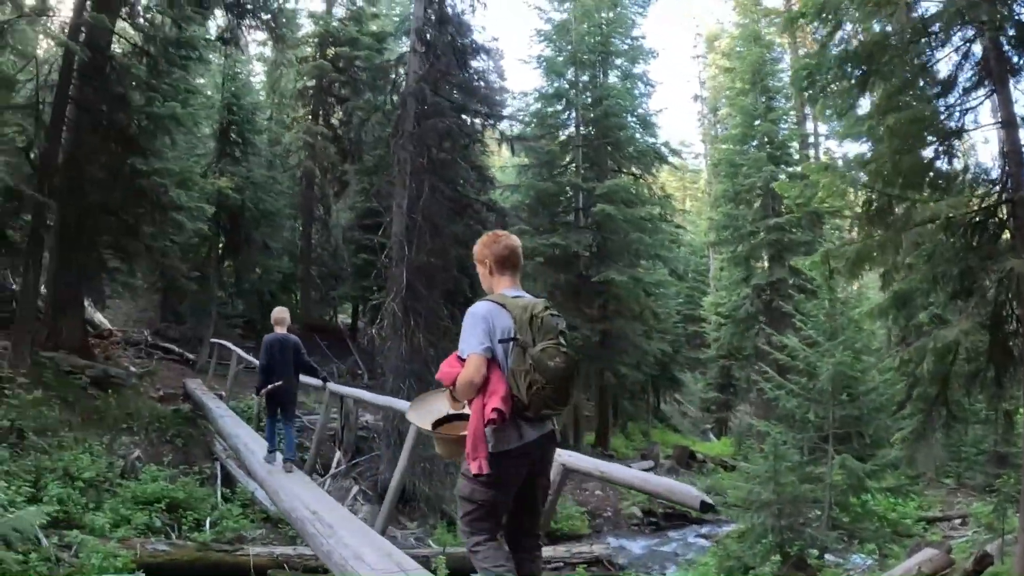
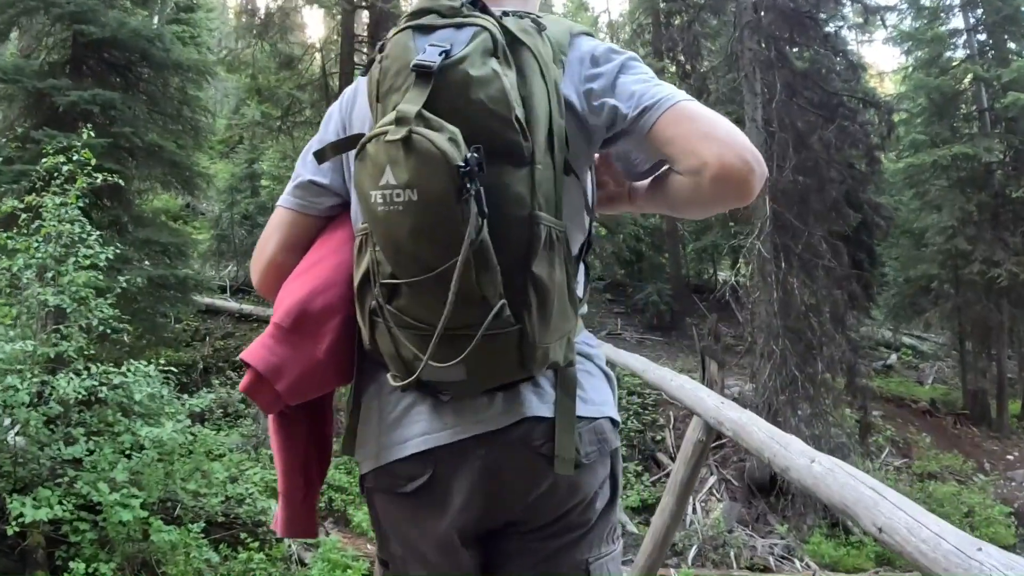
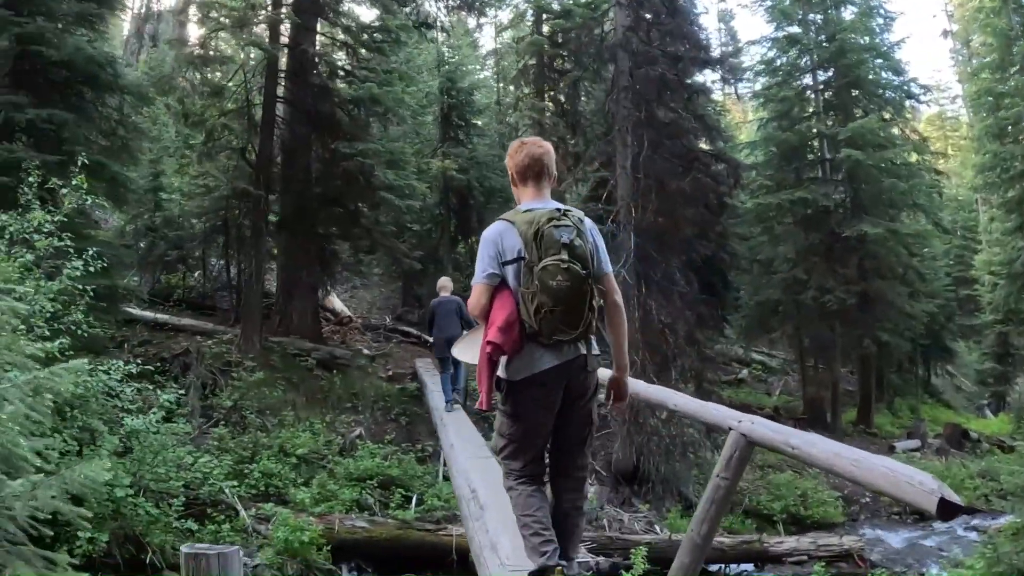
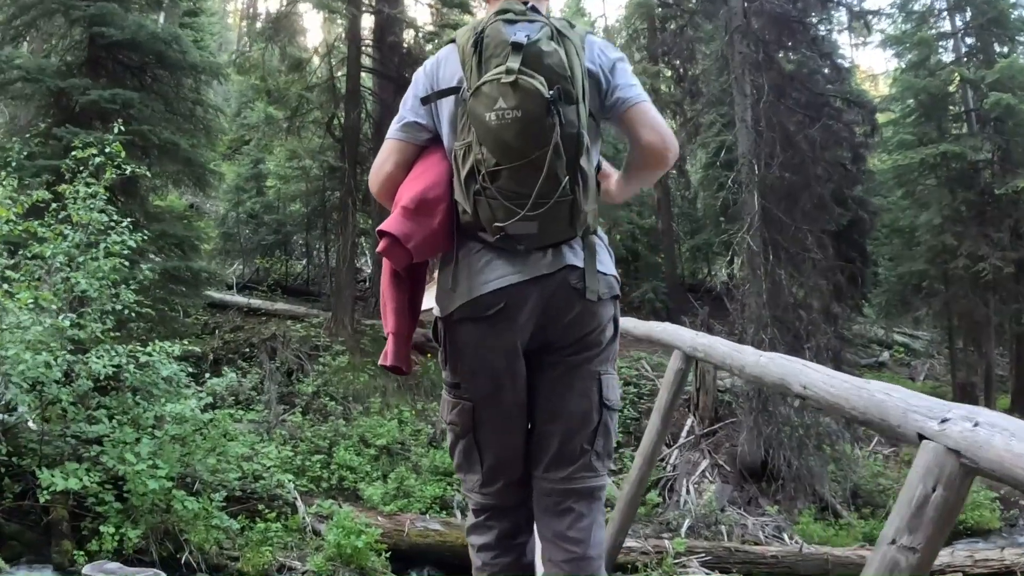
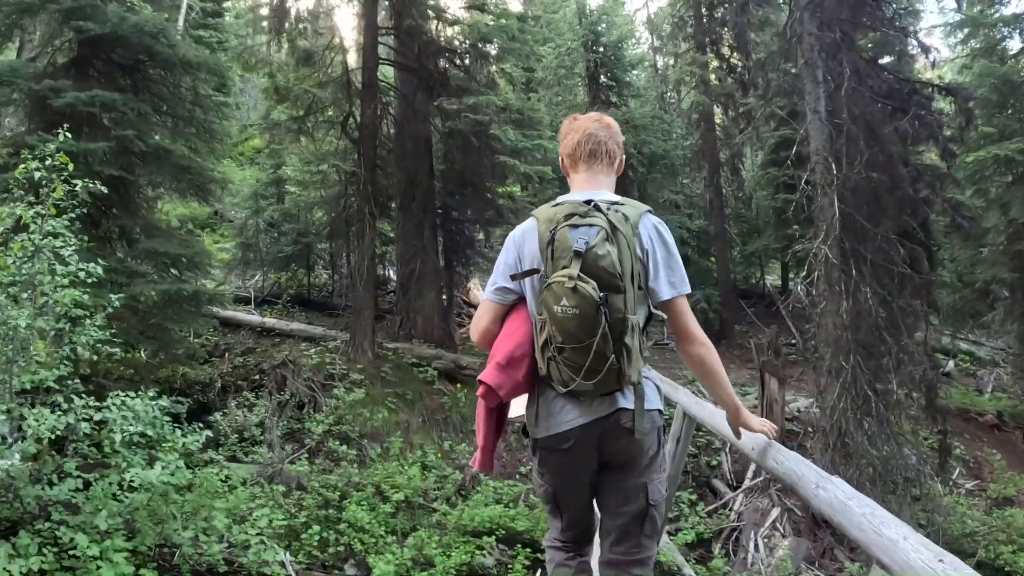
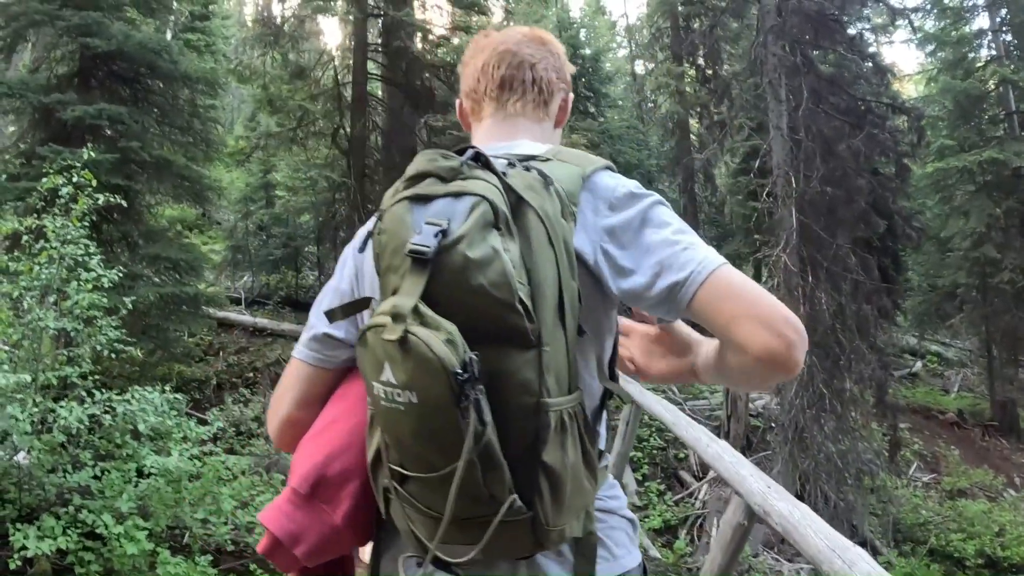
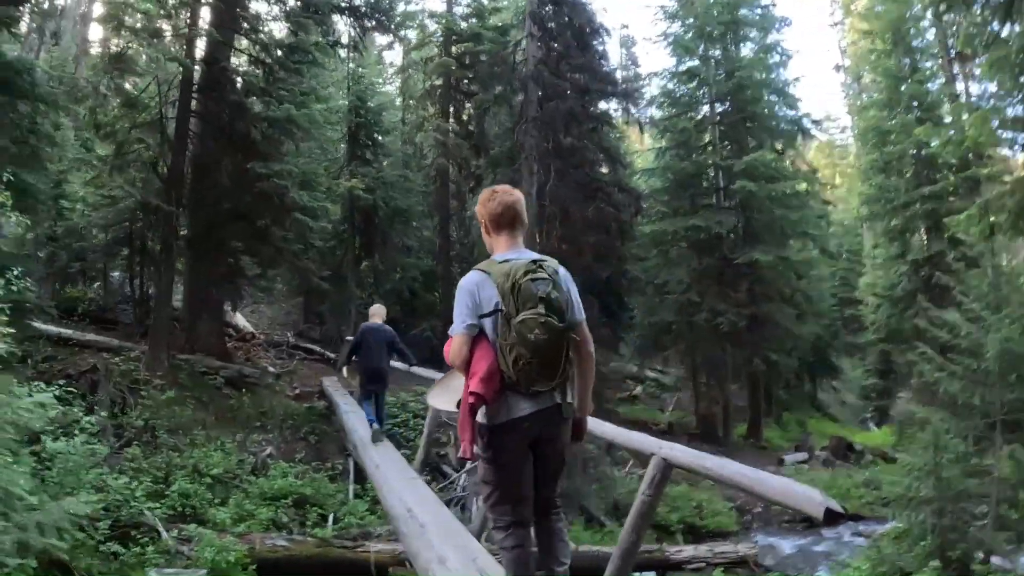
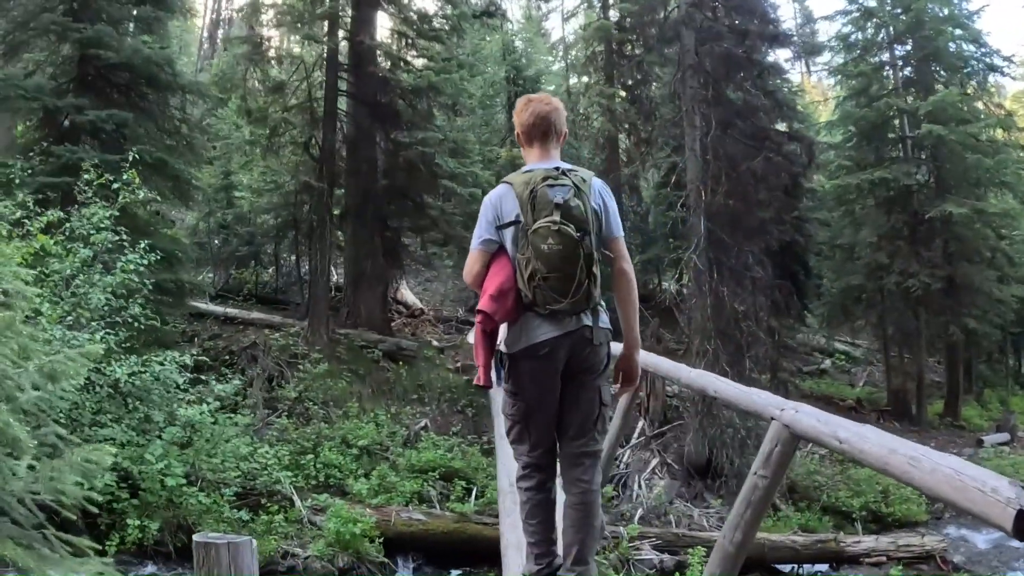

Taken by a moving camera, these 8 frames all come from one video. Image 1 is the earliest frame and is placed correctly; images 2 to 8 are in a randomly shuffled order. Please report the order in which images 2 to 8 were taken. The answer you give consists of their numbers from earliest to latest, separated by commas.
7, 3, 8, 4, 2, 6, 5
